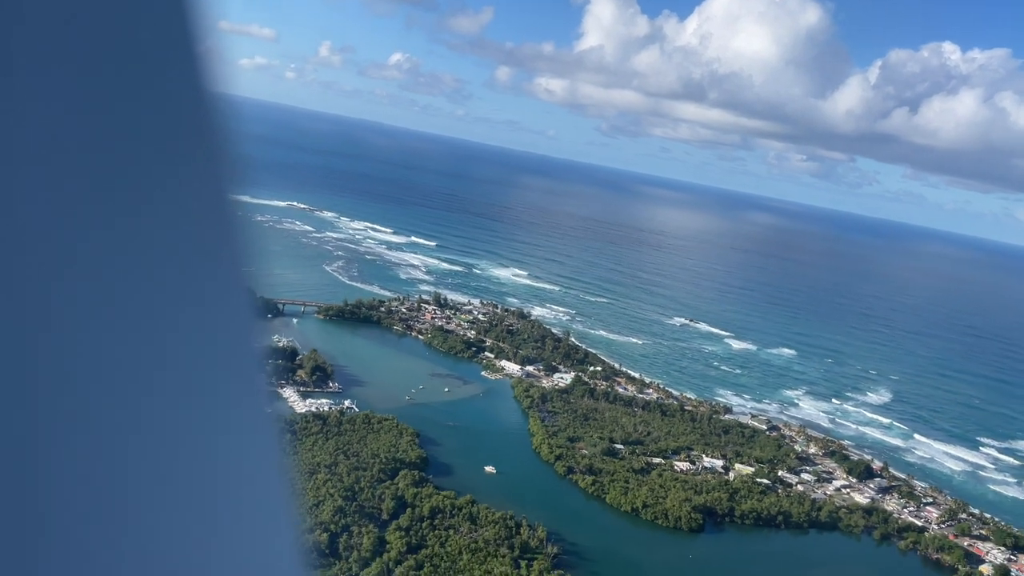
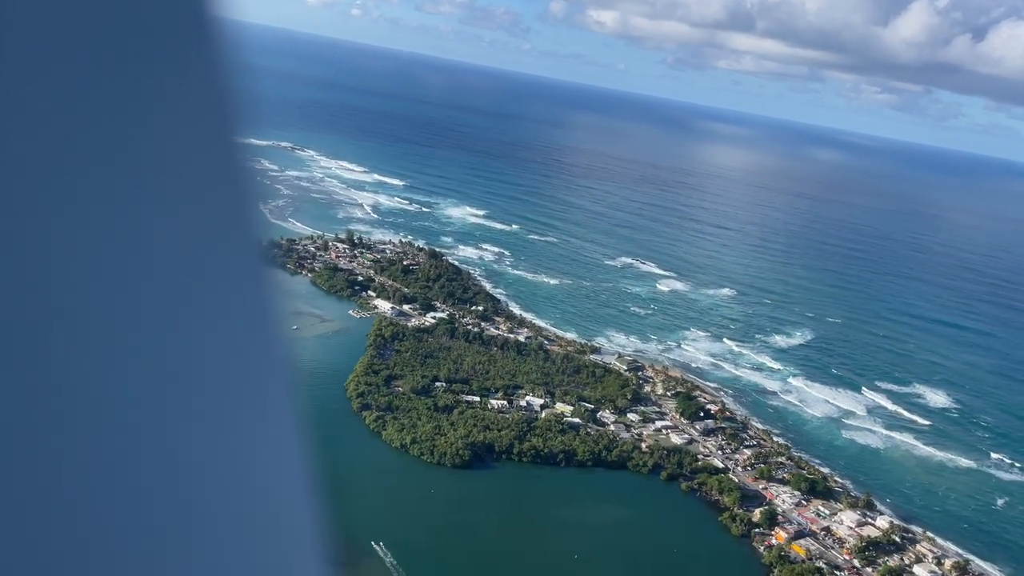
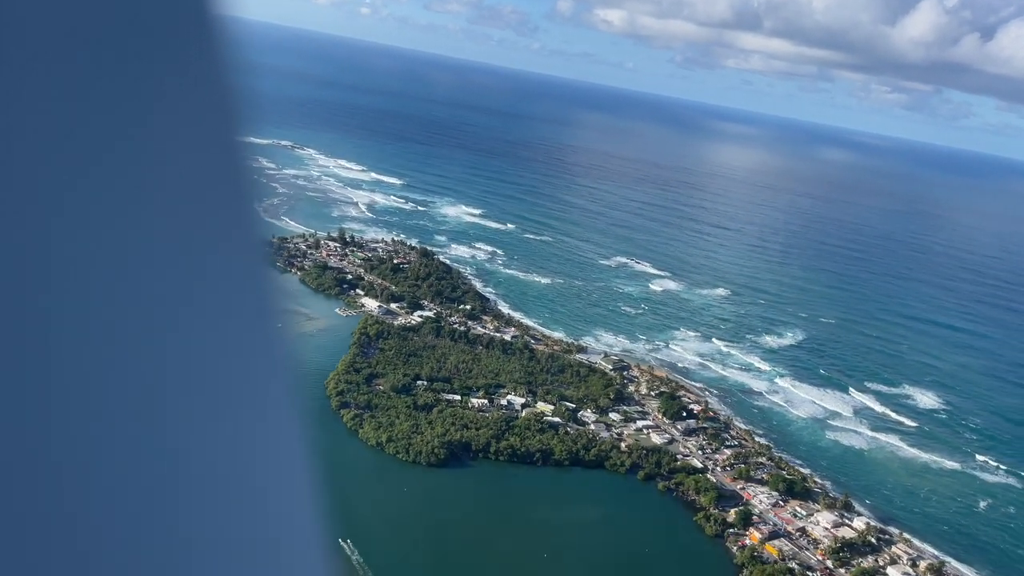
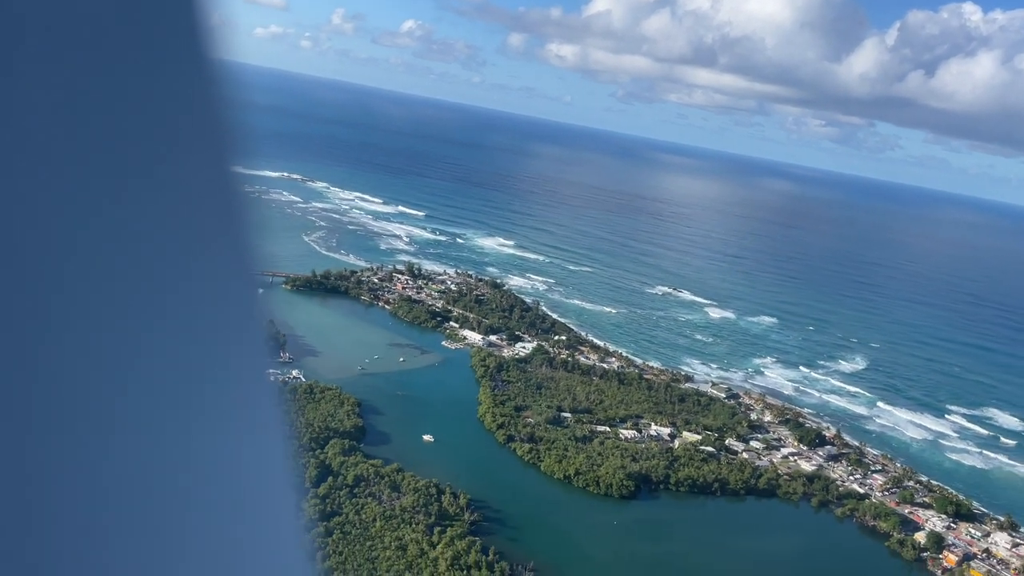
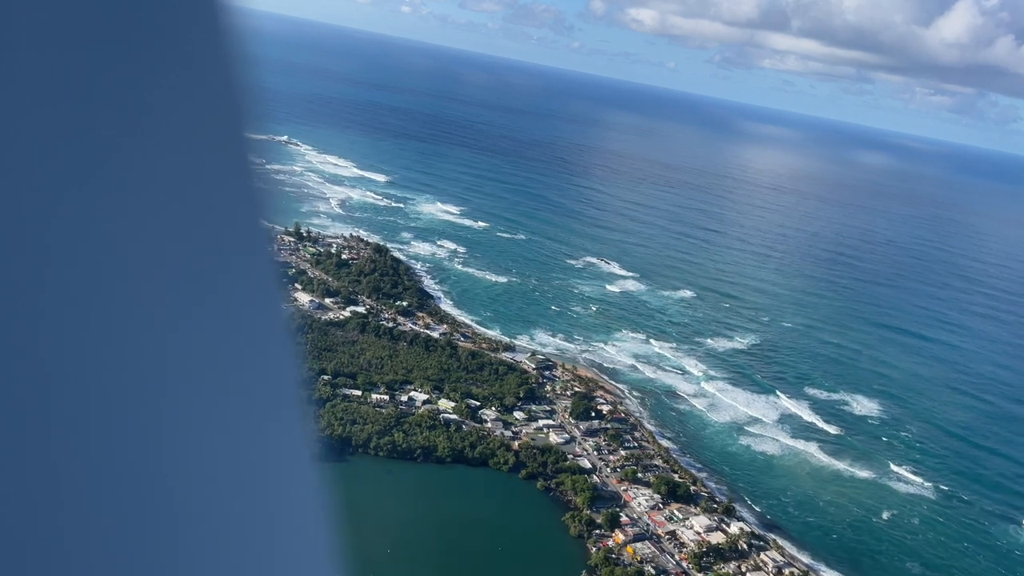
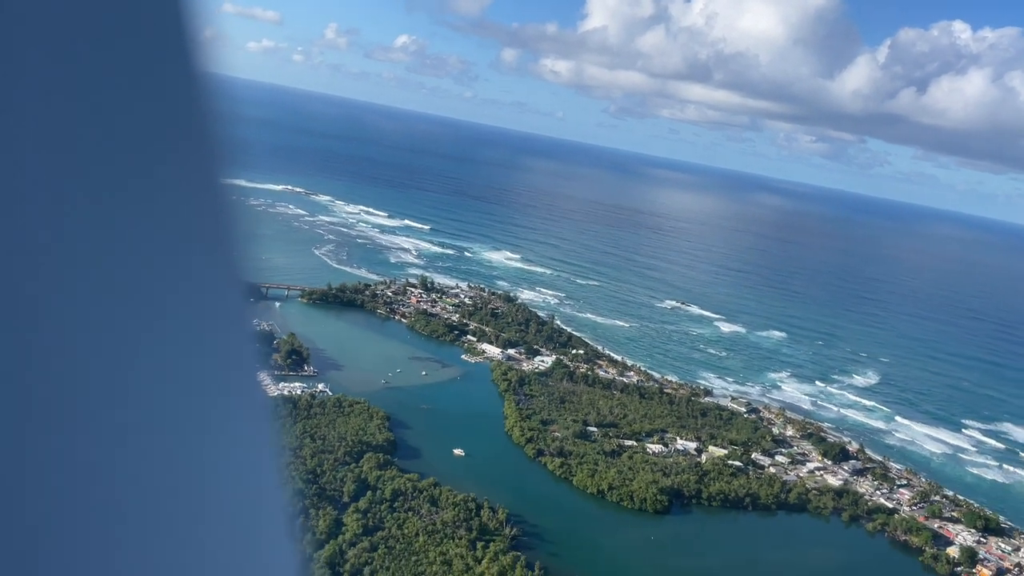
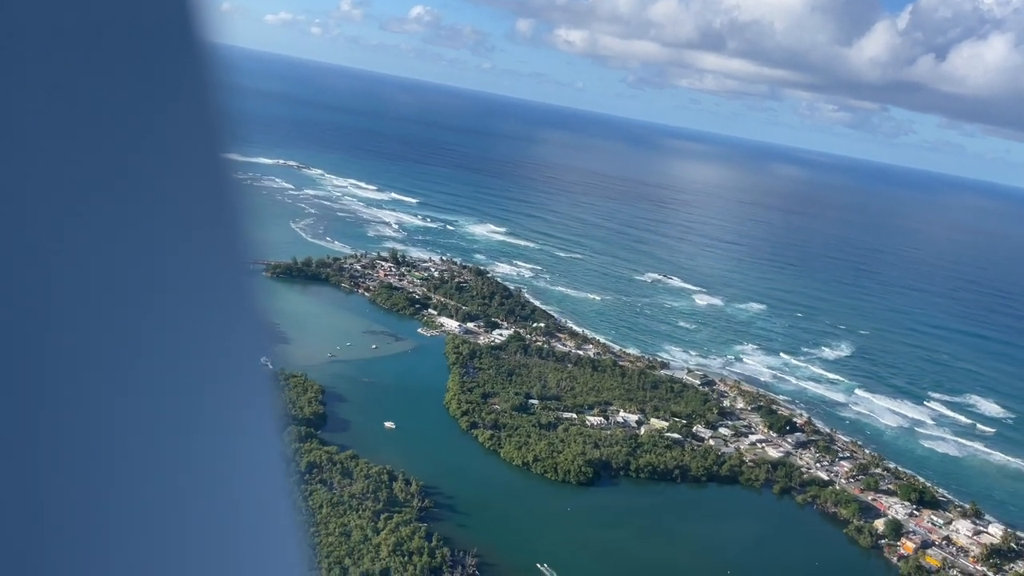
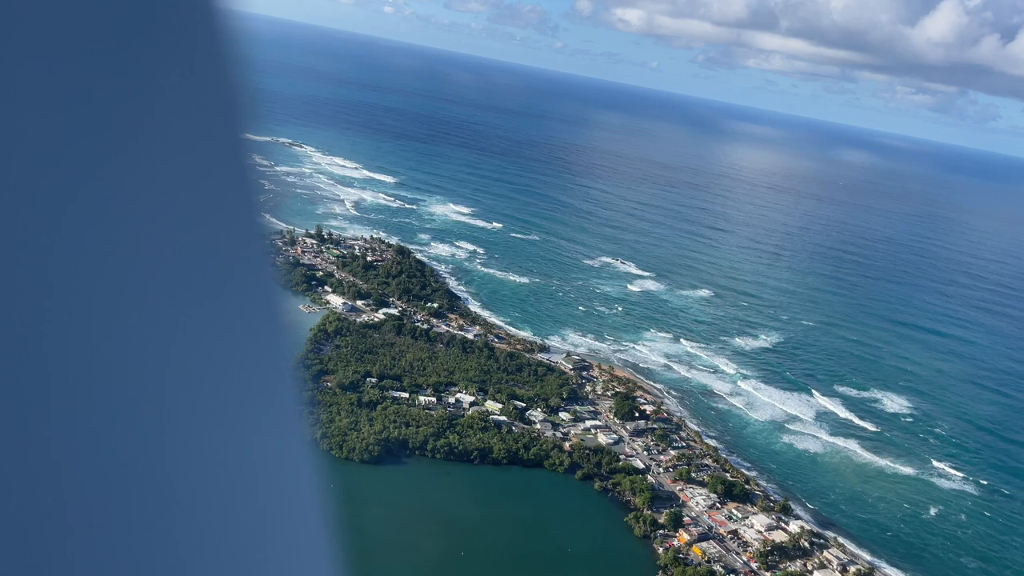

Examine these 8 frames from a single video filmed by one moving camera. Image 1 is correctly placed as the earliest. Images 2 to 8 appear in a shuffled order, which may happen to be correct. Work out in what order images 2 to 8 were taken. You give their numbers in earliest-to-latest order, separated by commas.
6, 4, 7, 2, 3, 8, 5
